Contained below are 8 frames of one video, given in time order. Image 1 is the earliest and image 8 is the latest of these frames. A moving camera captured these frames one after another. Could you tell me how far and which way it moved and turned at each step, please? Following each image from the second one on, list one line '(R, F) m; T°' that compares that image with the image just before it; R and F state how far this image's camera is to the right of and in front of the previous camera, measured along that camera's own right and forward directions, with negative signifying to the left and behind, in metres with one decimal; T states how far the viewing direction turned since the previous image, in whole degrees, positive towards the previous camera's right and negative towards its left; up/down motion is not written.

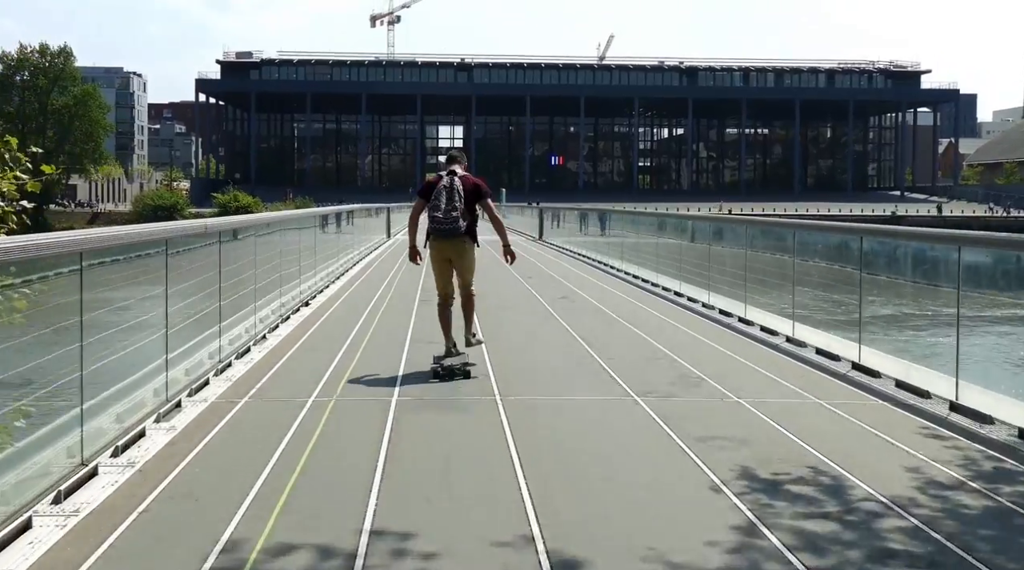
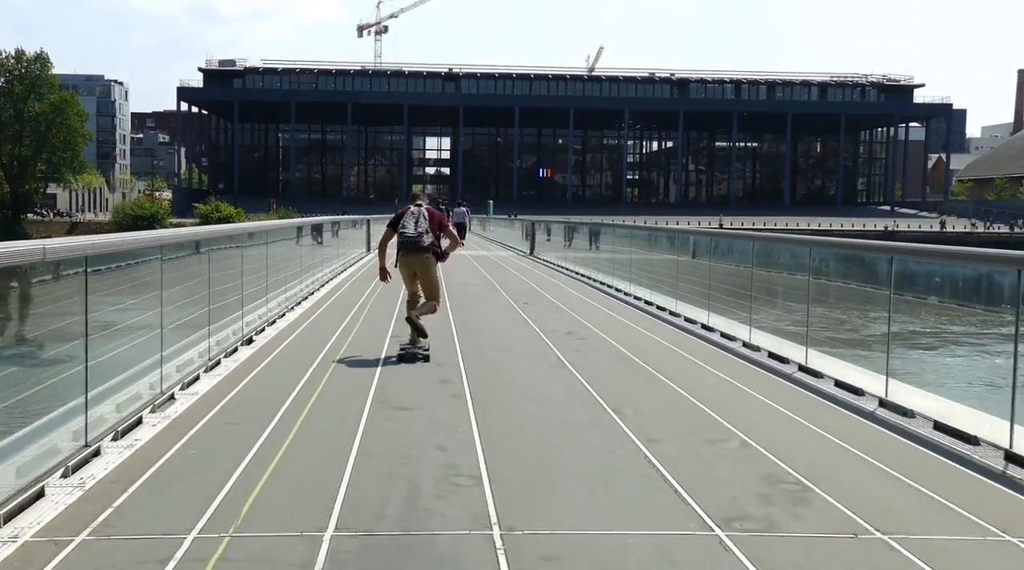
(0.0, +1.1) m; +1°
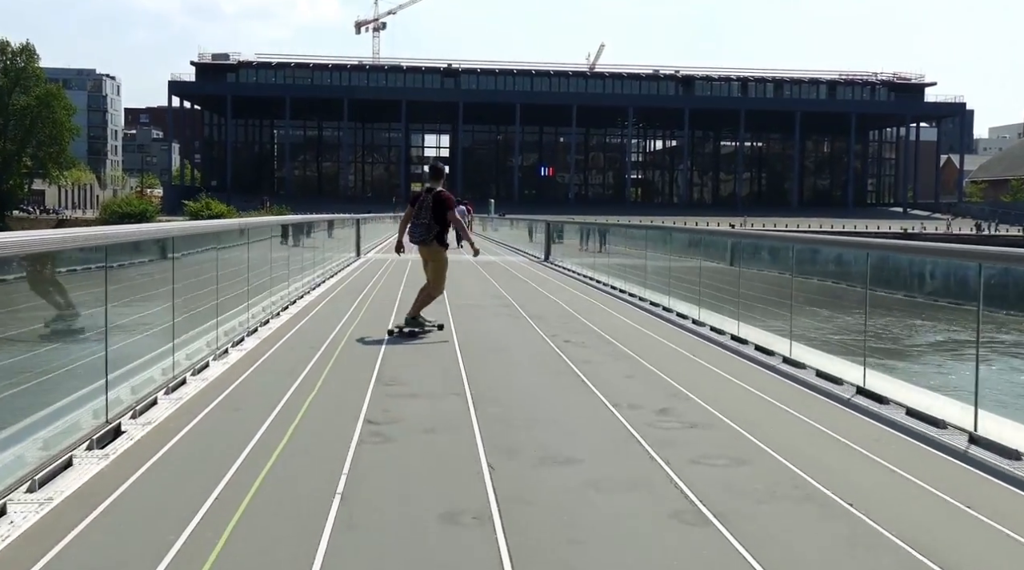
(-0.2, +1.8) m; 0°
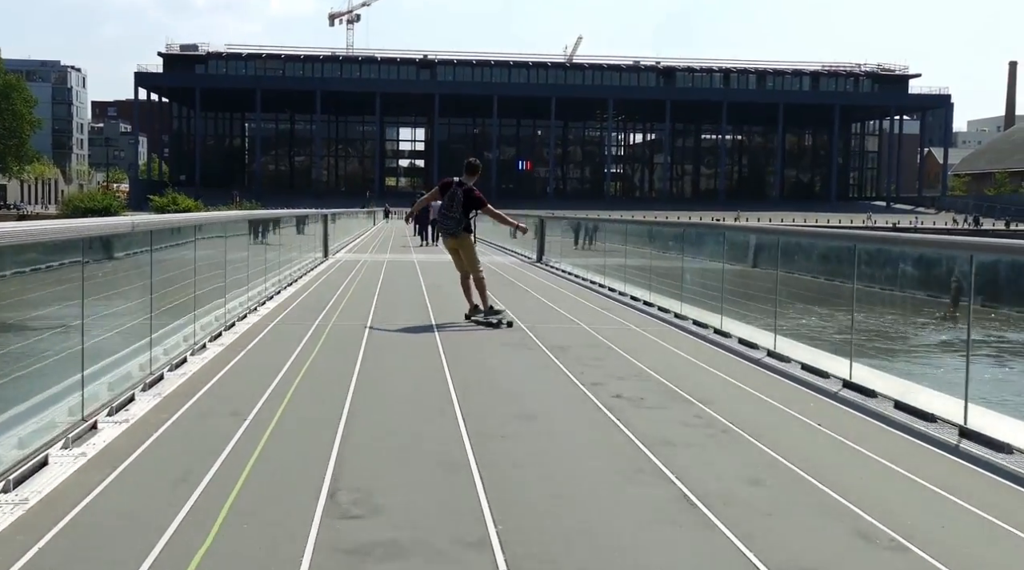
(-0.1, +1.4) m; +1°
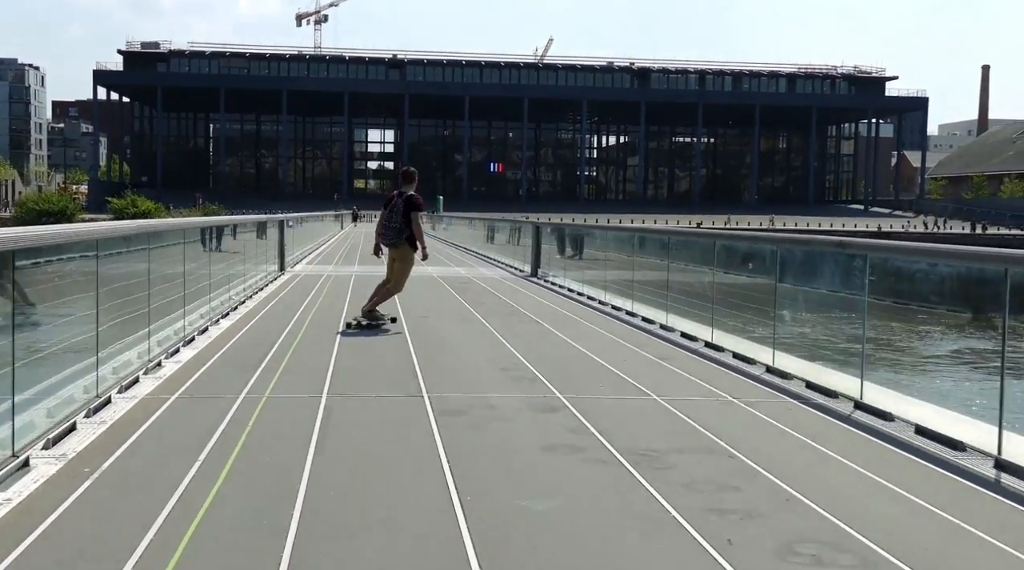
(-0.2, +1.6) m; +2°
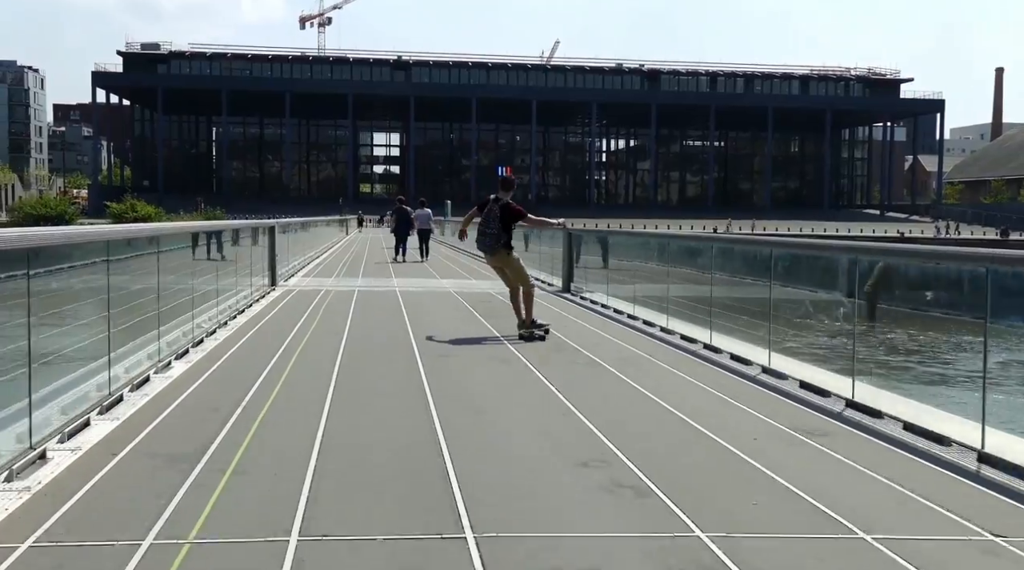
(-0.2, +1.3) m; 0°
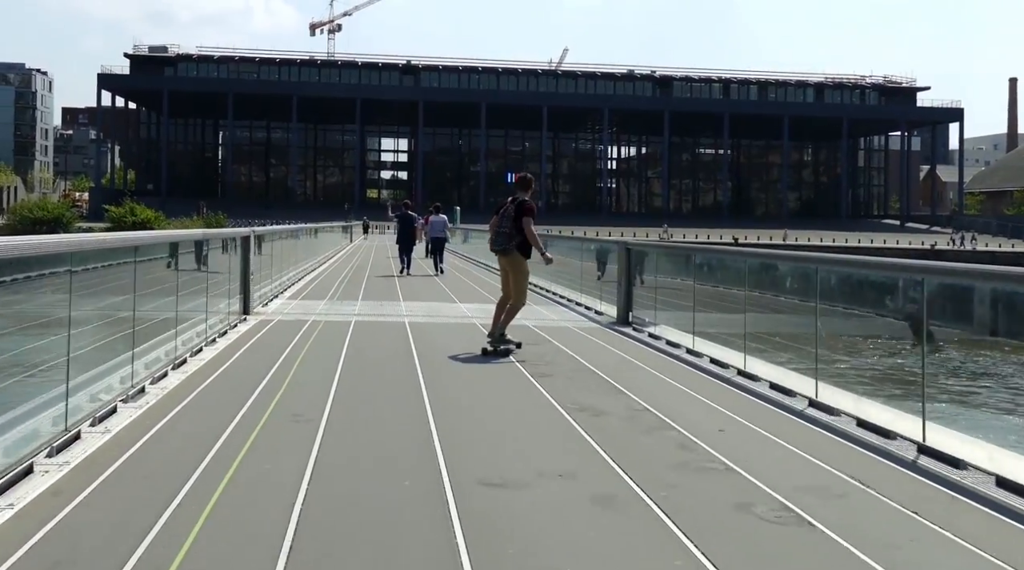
(-0.2, +1.4) m; 0°
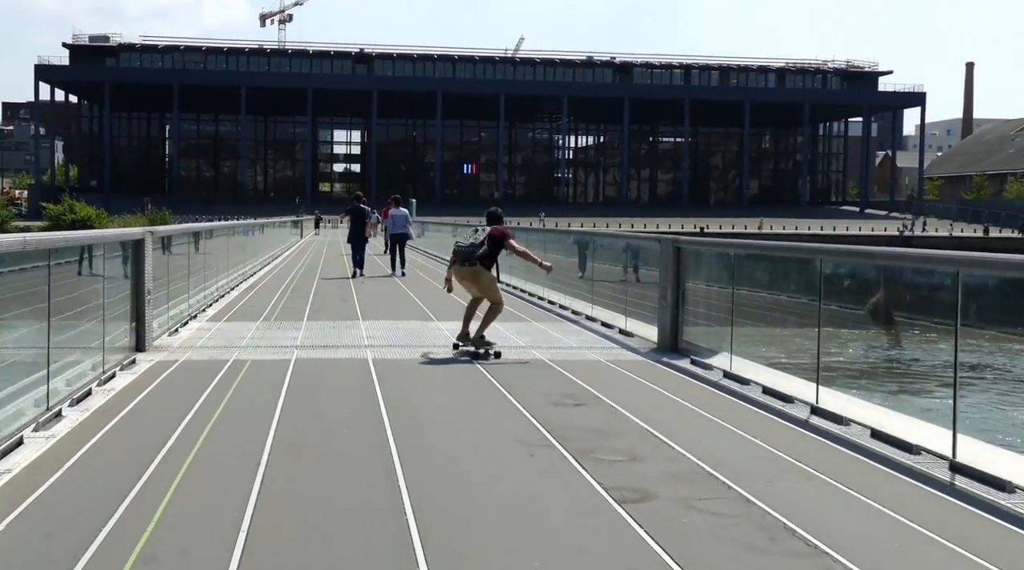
(-0.2, +1.6) m; +2°
